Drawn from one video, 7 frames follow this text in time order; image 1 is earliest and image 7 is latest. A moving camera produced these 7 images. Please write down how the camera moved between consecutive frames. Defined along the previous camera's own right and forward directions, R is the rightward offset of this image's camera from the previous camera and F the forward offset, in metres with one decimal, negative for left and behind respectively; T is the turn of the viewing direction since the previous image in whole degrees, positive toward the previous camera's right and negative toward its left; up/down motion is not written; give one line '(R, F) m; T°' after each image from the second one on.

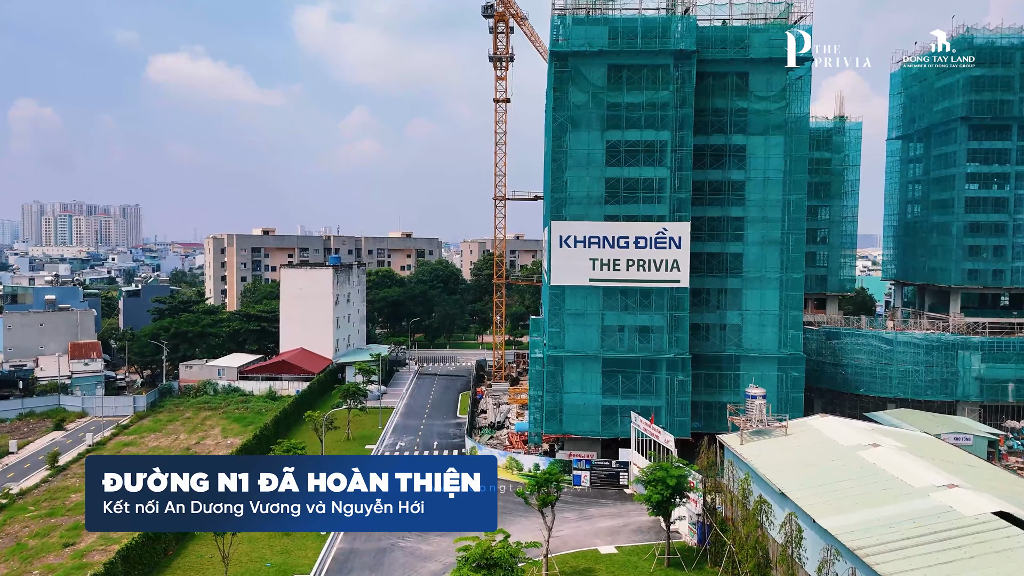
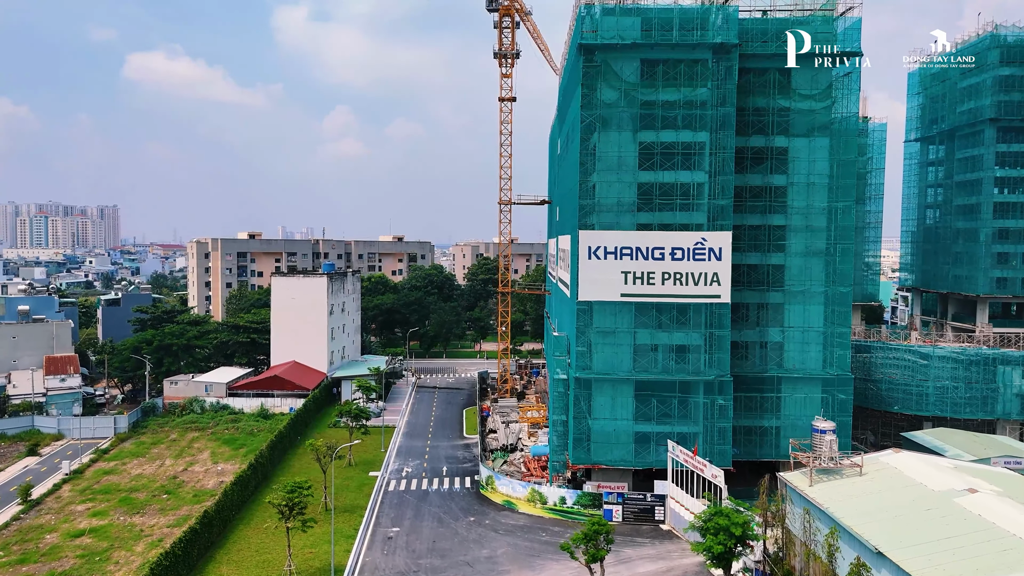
(-2.3, +4.0) m; +1°
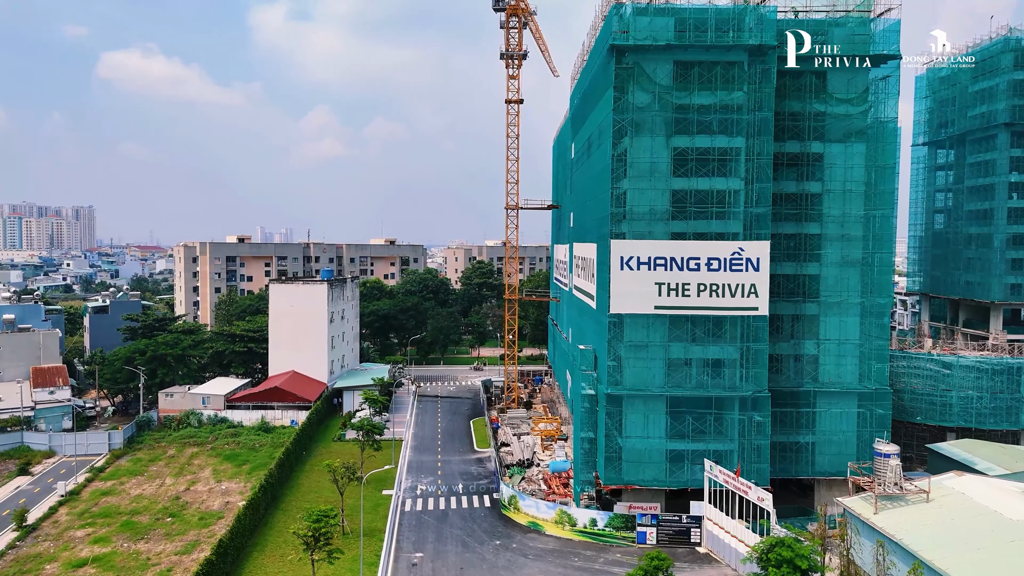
(-2.5, +1.9) m; +1°
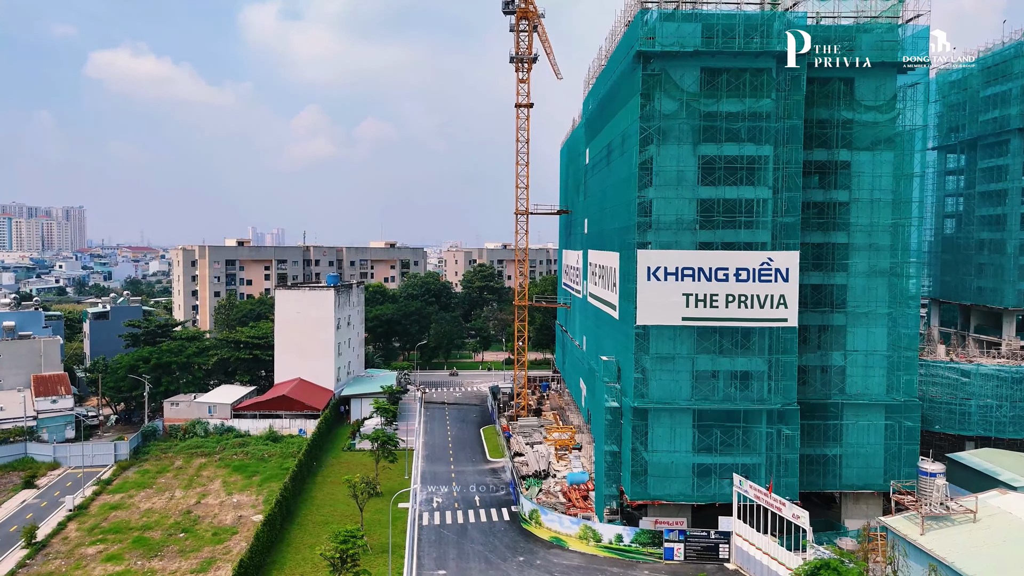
(-1.7, +0.8) m; +1°
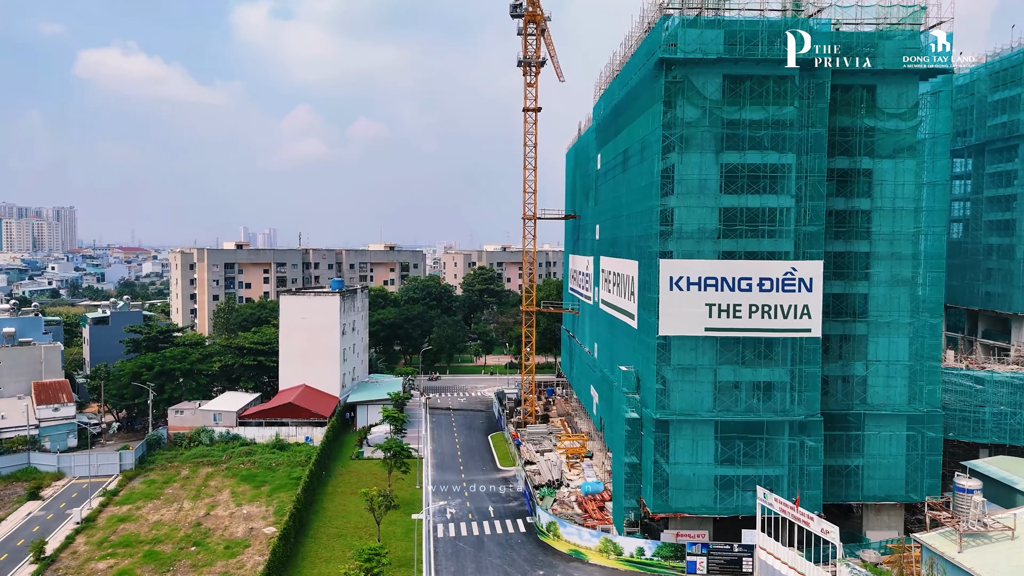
(-1.4, +0.6) m; +1°
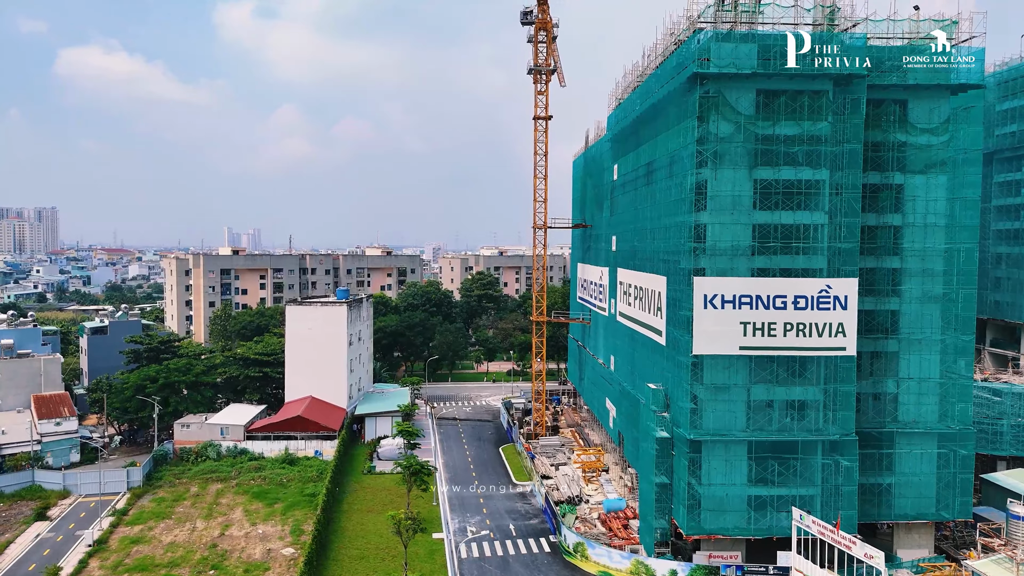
(-2.3, +0.8) m; +1°
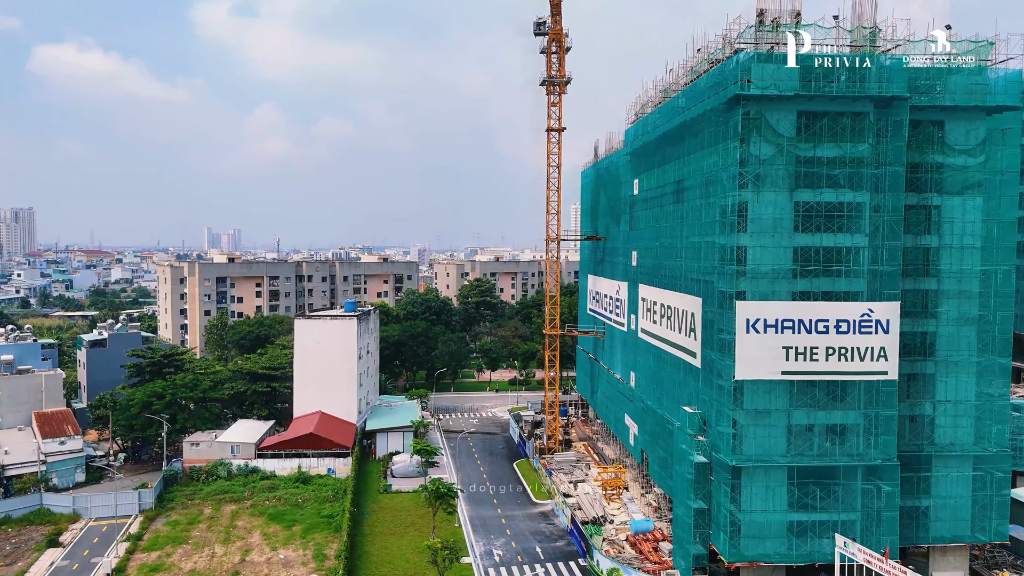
(-2.8, +0.7) m; +1°
